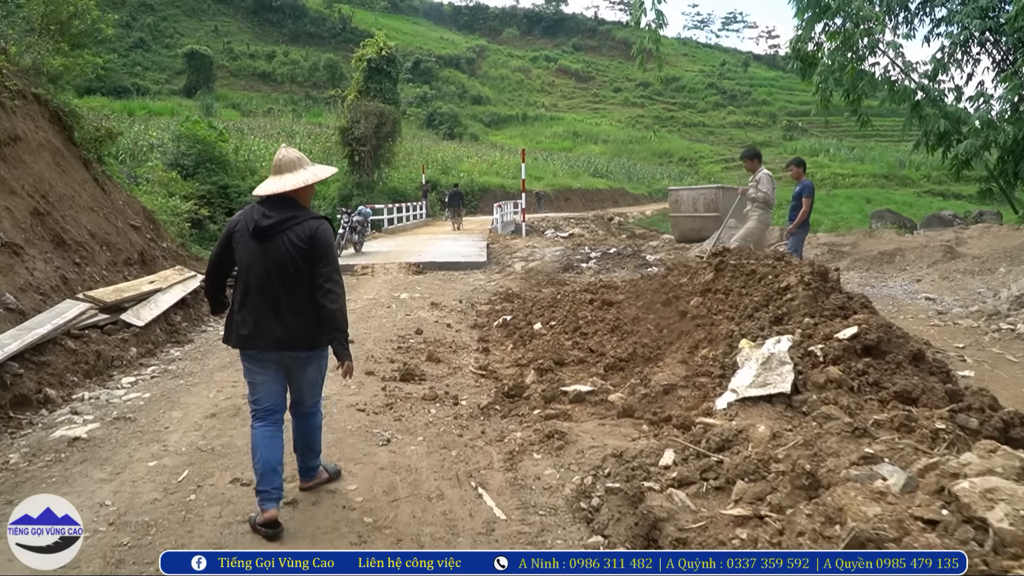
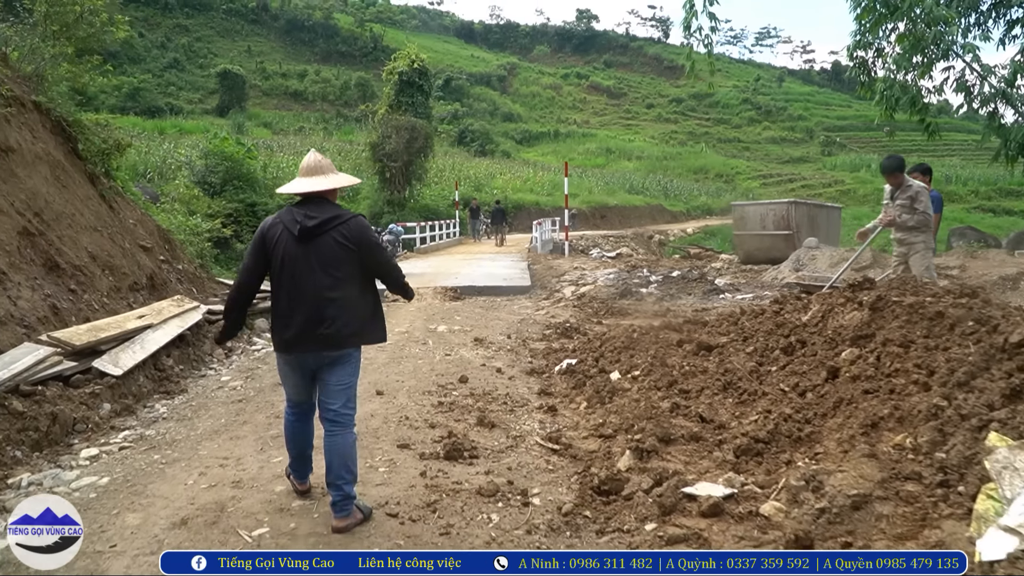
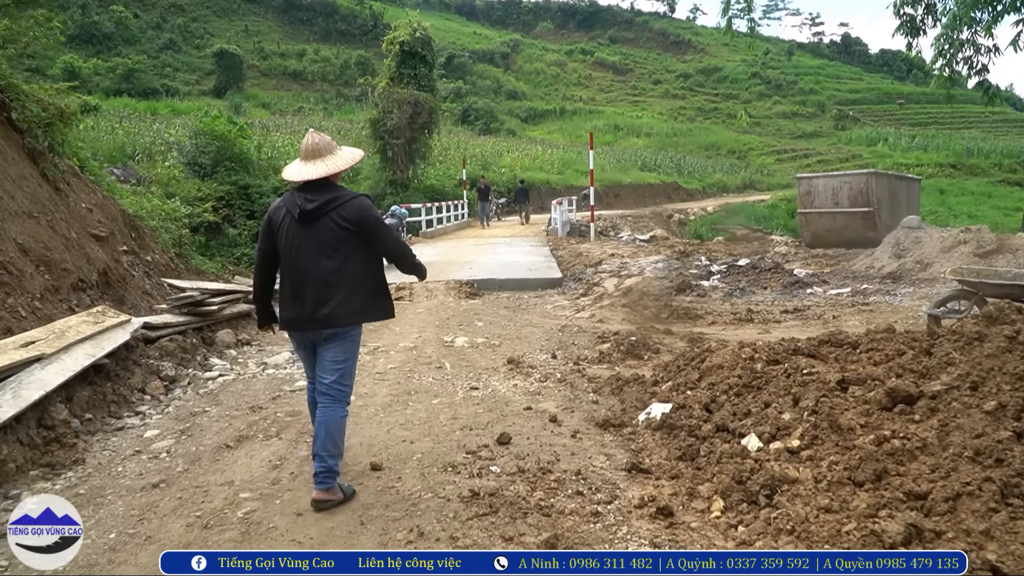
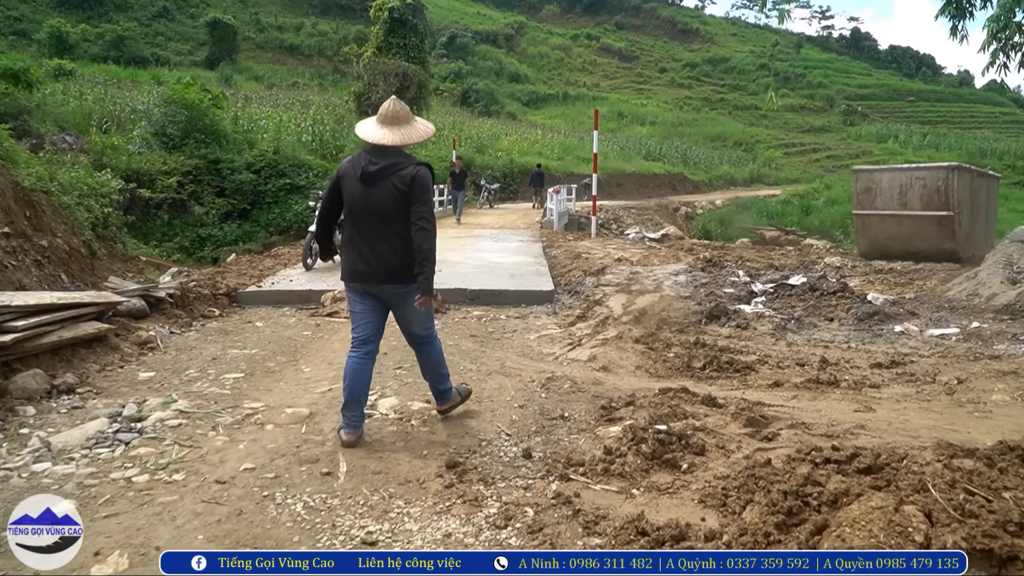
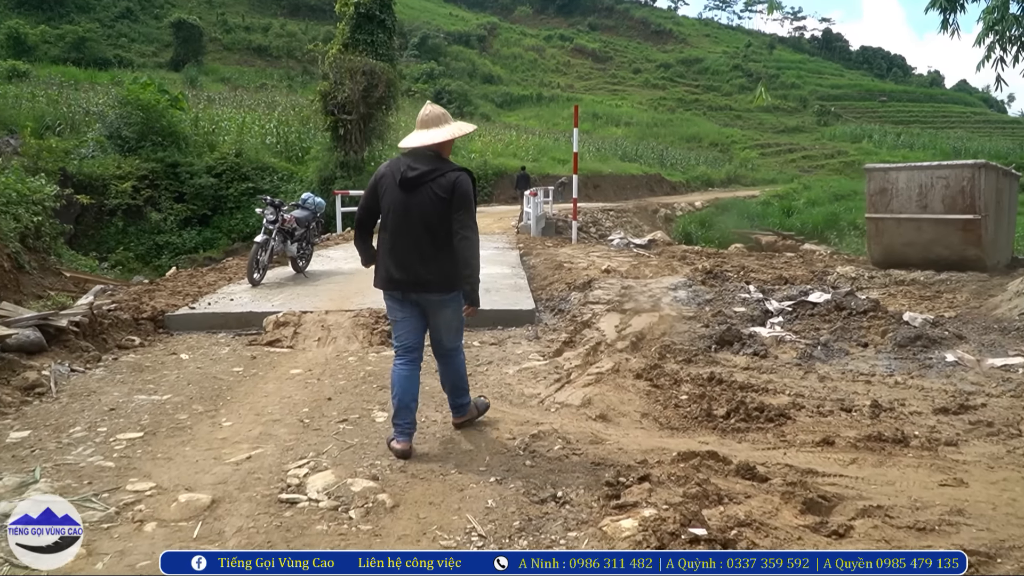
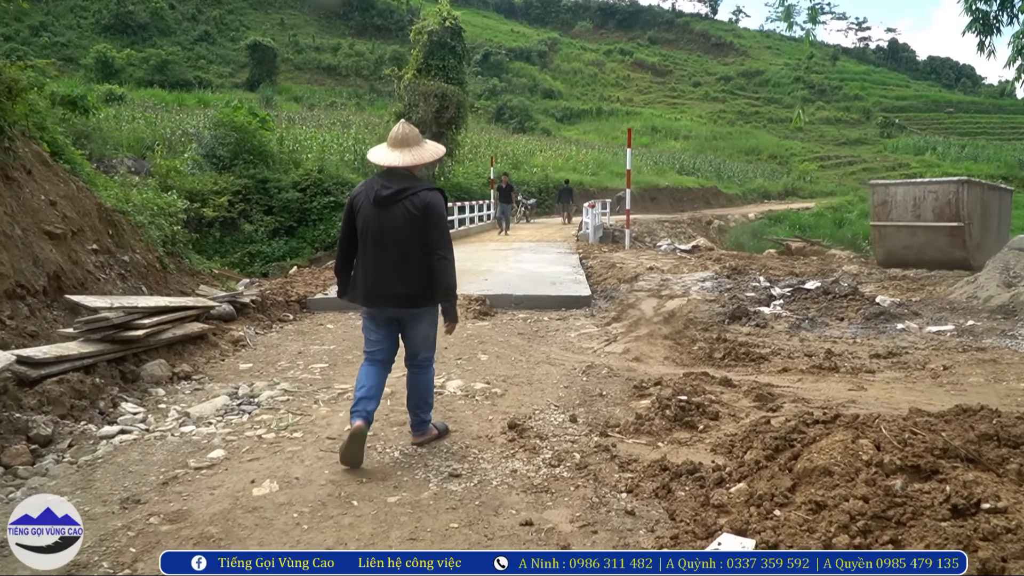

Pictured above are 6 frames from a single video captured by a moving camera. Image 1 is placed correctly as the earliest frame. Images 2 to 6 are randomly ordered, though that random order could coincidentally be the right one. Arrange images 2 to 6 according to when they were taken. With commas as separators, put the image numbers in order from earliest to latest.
2, 3, 6, 4, 5
